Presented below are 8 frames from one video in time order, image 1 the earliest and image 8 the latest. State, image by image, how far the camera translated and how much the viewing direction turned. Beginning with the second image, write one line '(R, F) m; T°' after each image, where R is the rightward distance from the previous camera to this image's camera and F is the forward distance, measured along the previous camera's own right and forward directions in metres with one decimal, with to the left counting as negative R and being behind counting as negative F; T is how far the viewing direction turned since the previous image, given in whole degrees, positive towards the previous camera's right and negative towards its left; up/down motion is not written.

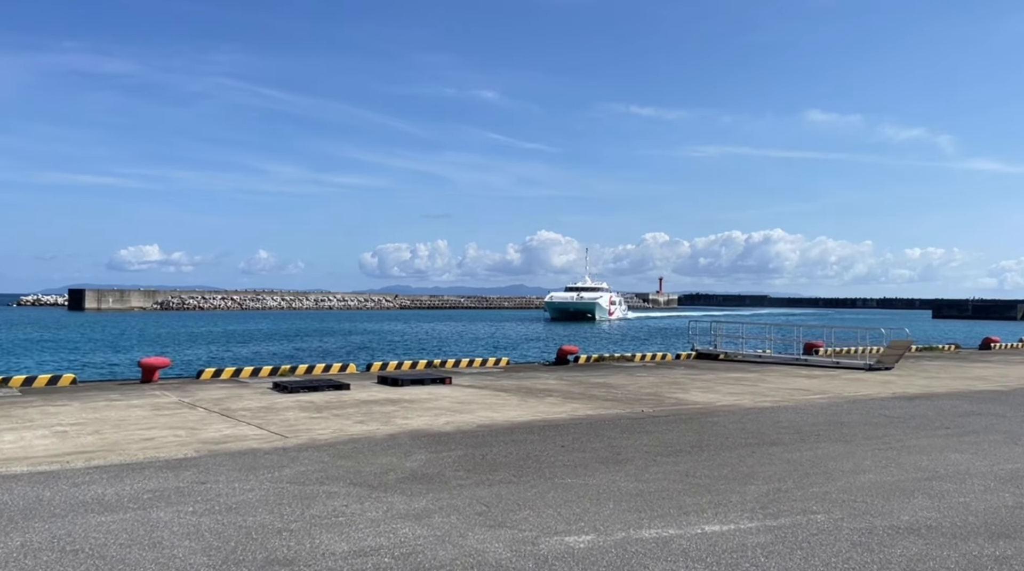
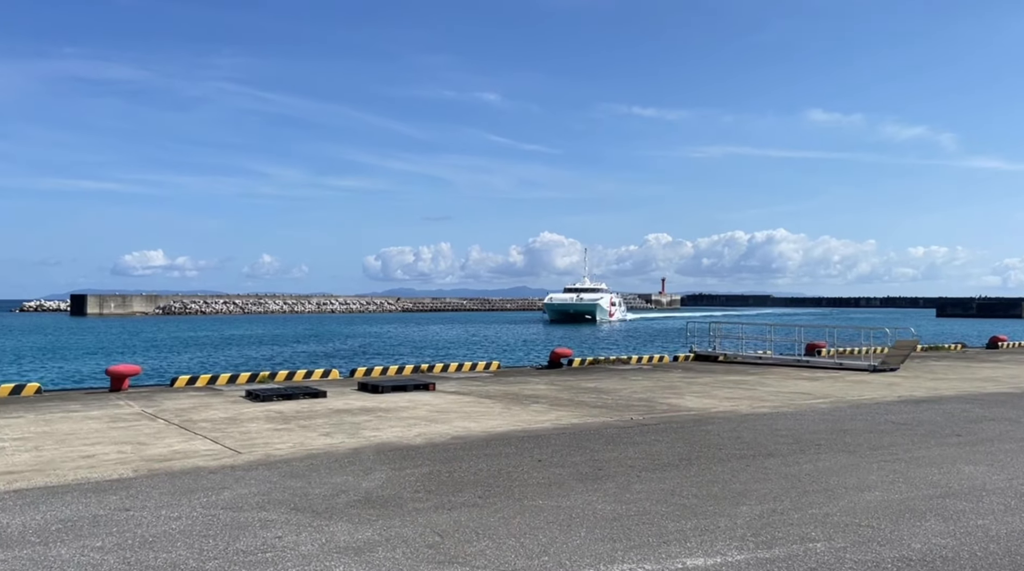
(+0.3, +0.9) m; 0°
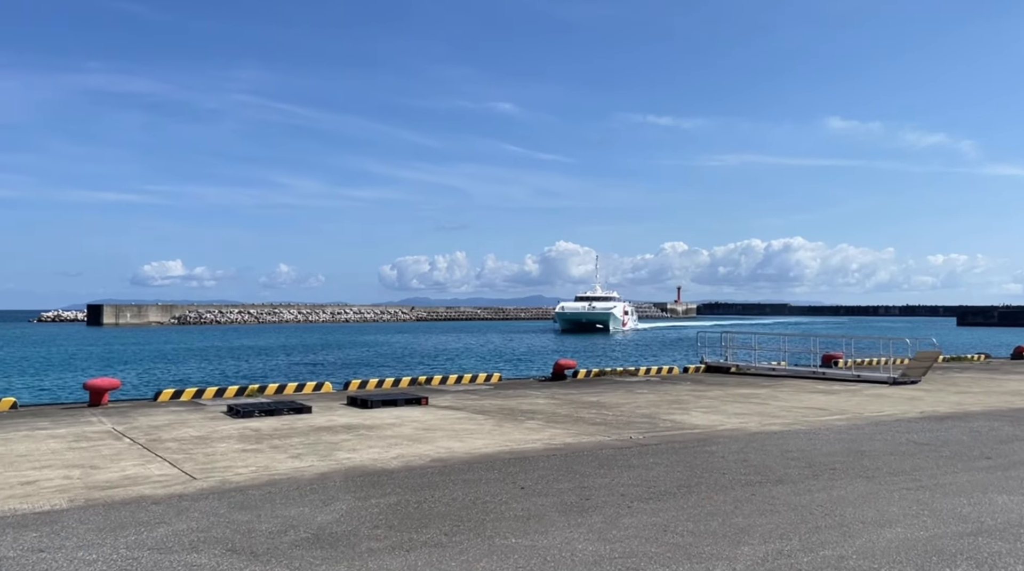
(+0.3, +0.9) m; -1°
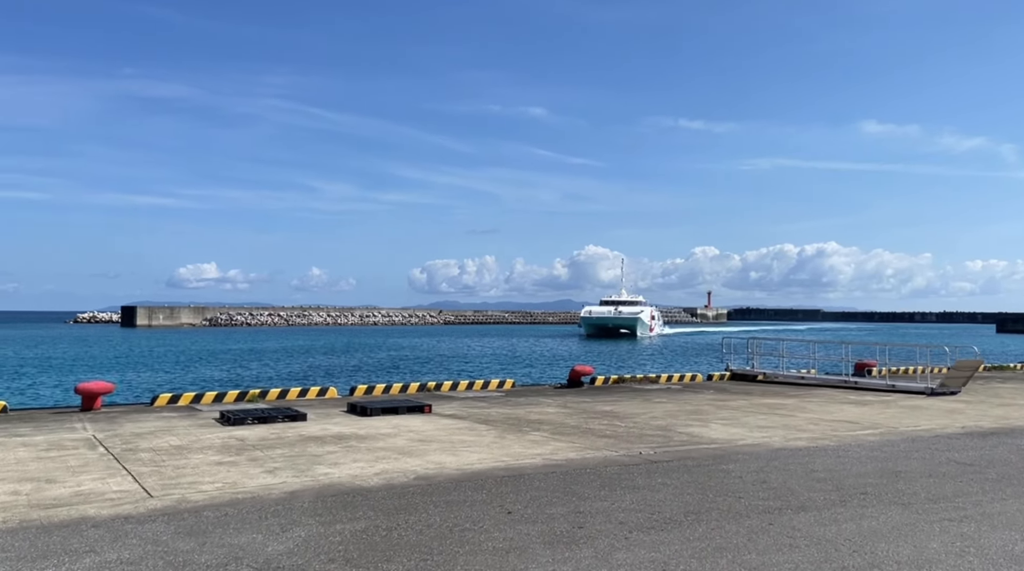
(+0.4, +1.0) m; -2°
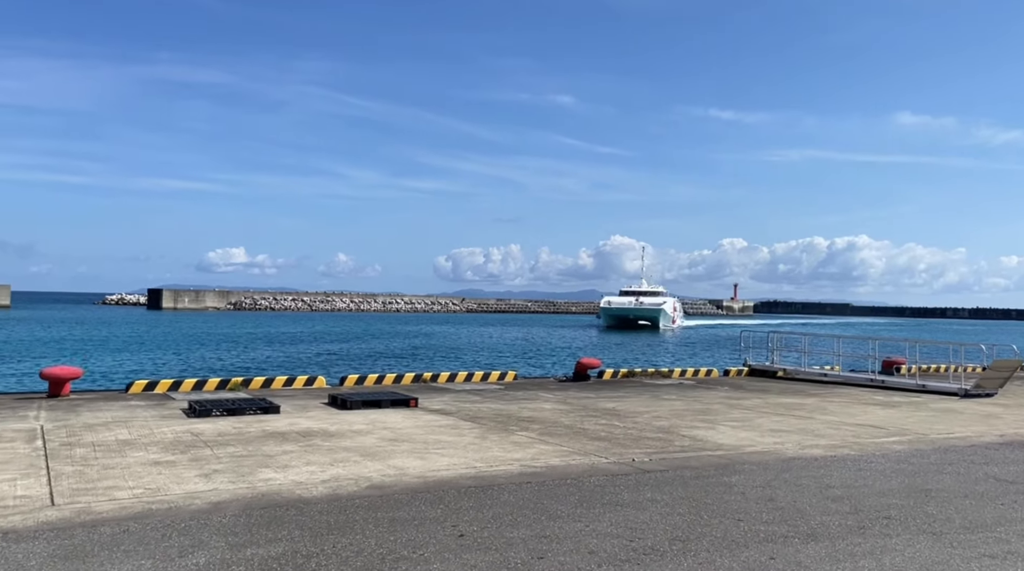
(+0.5, +1.3) m; -2°
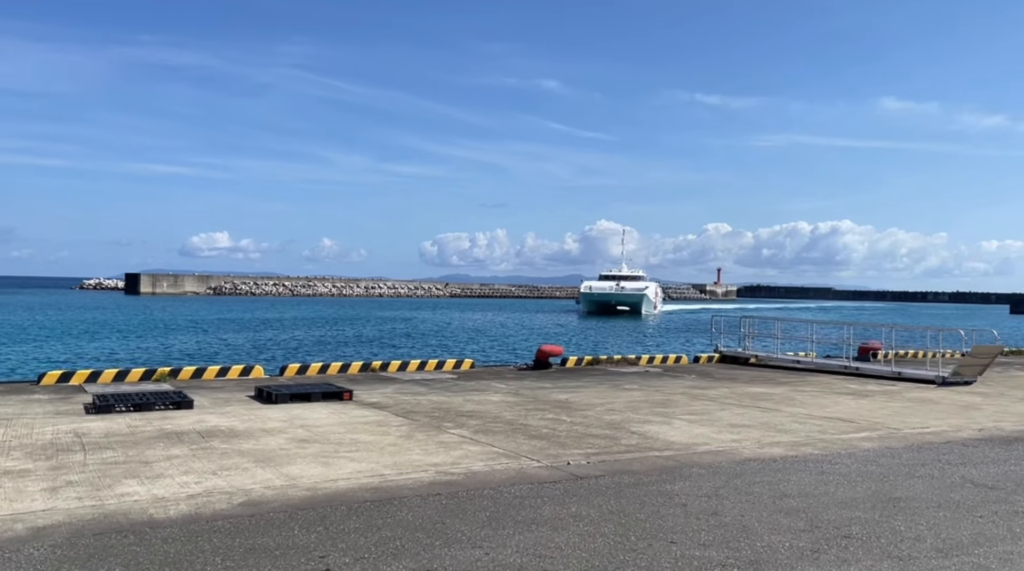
(+0.6, +1.2) m; +1°
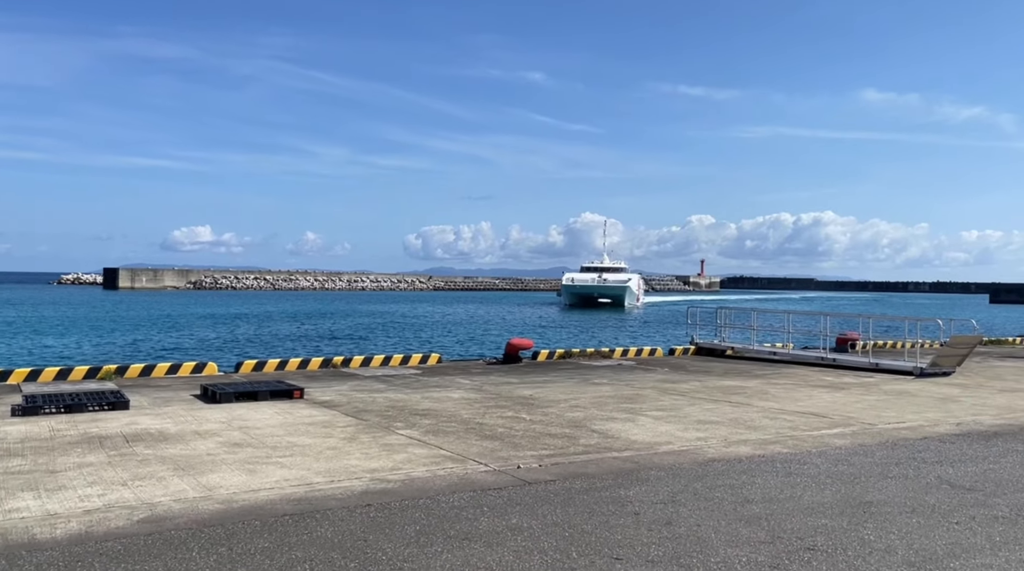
(+0.4, +0.6) m; +1°
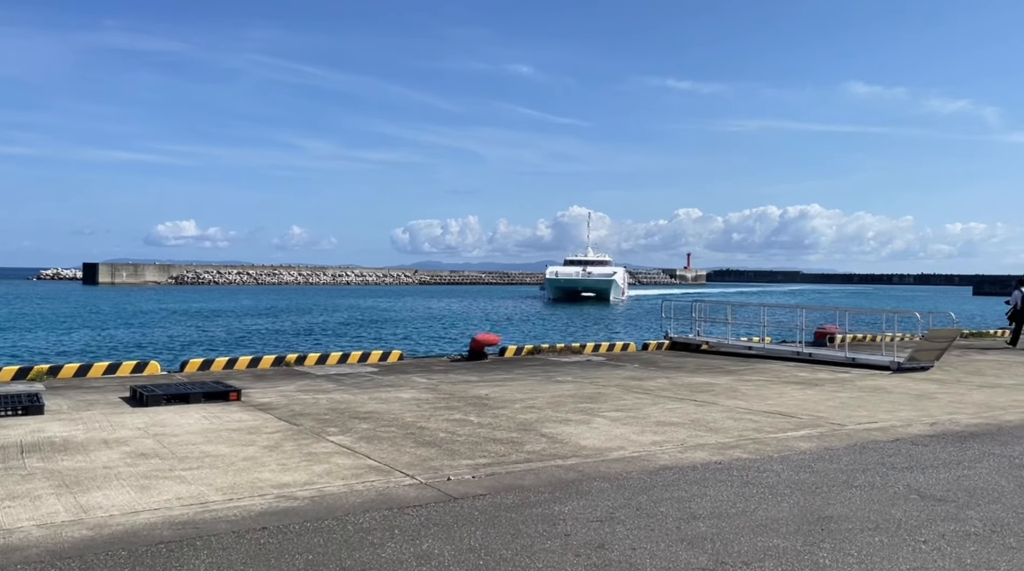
(+0.5, +0.8) m; +1°
